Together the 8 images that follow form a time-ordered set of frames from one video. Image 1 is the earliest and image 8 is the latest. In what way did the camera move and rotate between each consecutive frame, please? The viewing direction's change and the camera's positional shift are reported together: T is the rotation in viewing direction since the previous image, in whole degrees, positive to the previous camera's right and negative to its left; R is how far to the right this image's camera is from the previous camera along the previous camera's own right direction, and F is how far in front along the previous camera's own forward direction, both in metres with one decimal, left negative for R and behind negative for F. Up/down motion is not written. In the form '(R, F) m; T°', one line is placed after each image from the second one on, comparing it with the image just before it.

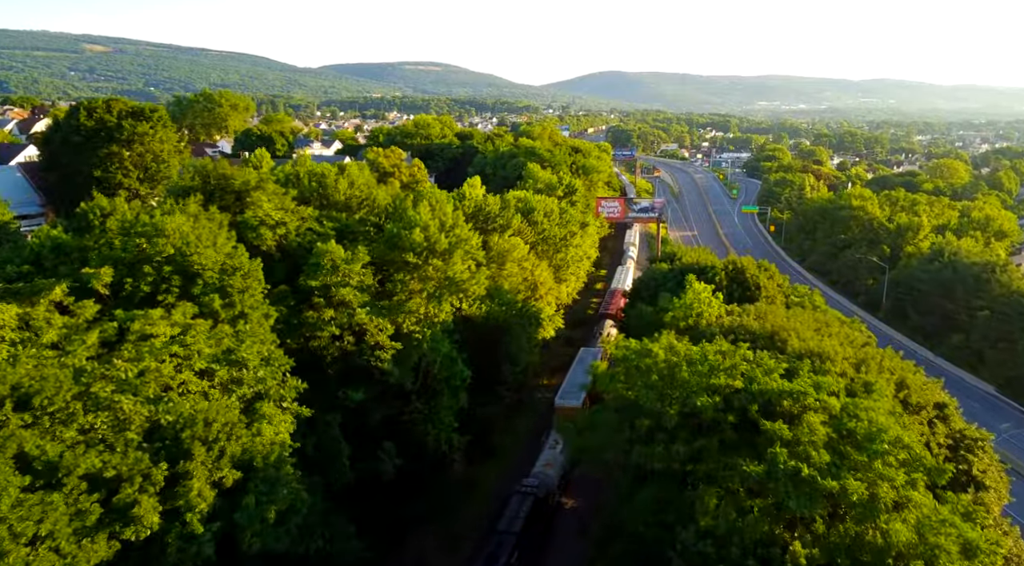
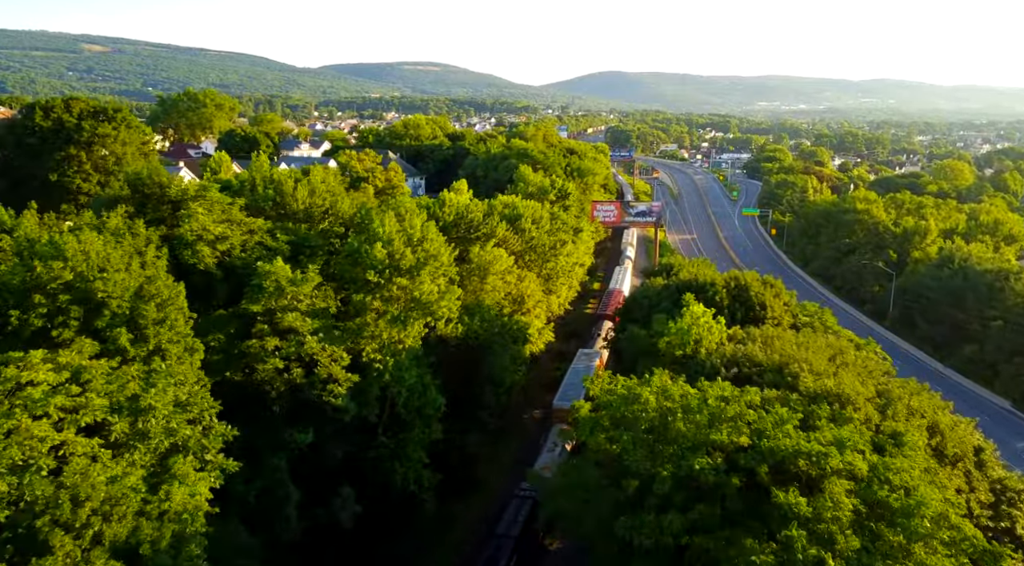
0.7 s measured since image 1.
(+0.7, +3.0) m; 0°
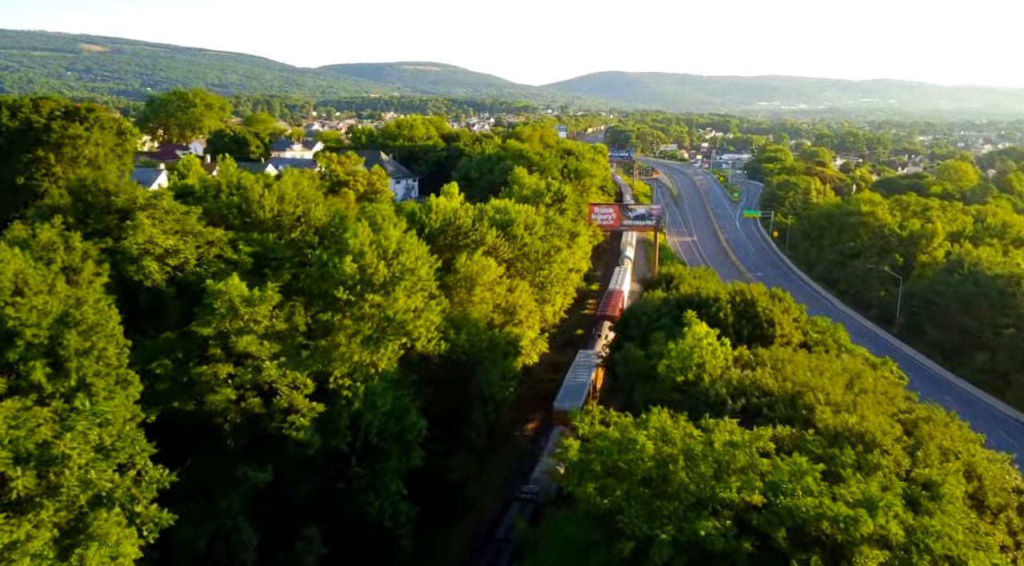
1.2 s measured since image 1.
(+0.4, +2.1) m; 0°
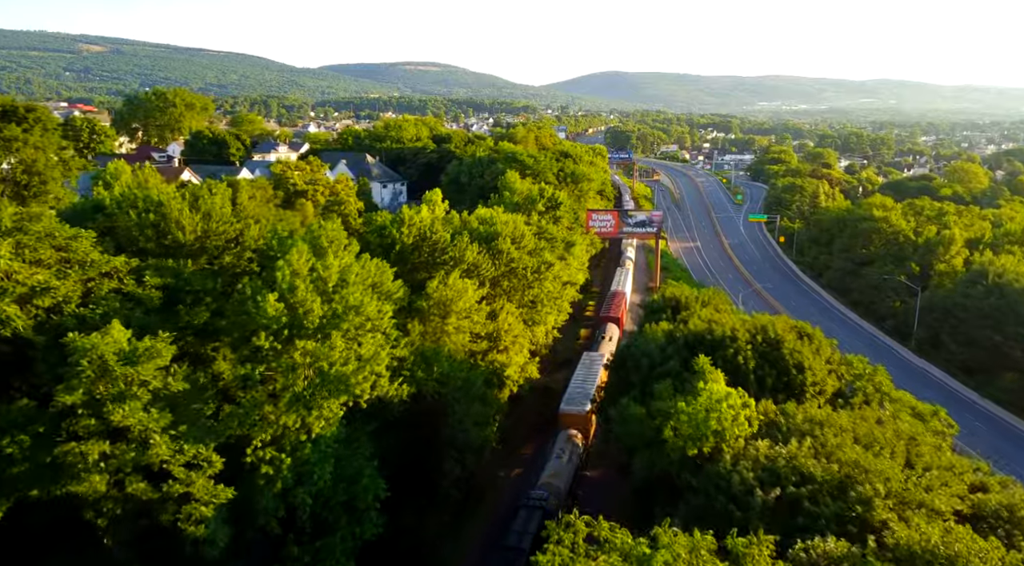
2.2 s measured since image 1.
(+0.6, +4.3) m; 0°
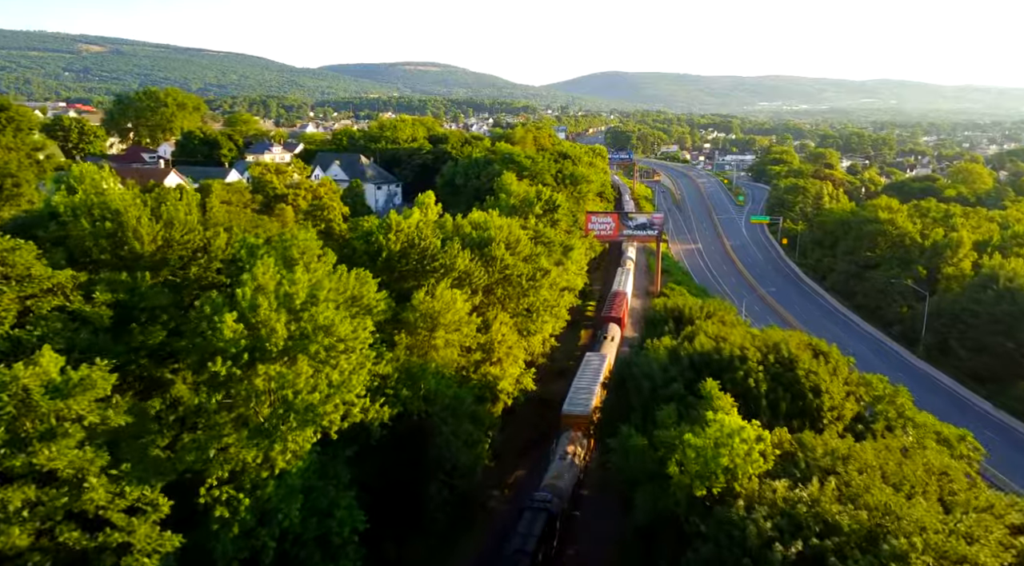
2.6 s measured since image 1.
(+0.2, +1.7) m; 0°
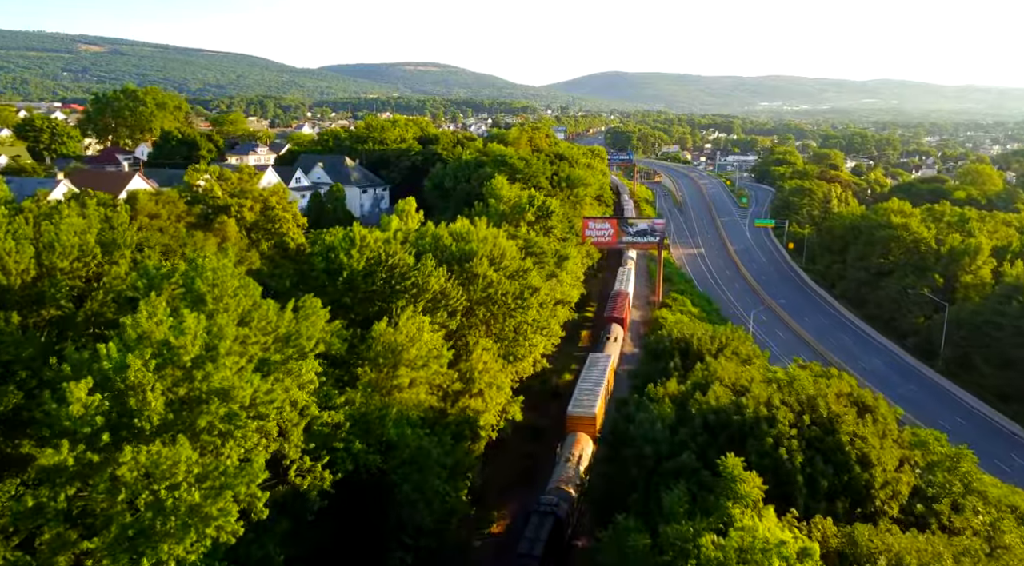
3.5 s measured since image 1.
(+0.6, +3.9) m; 0°
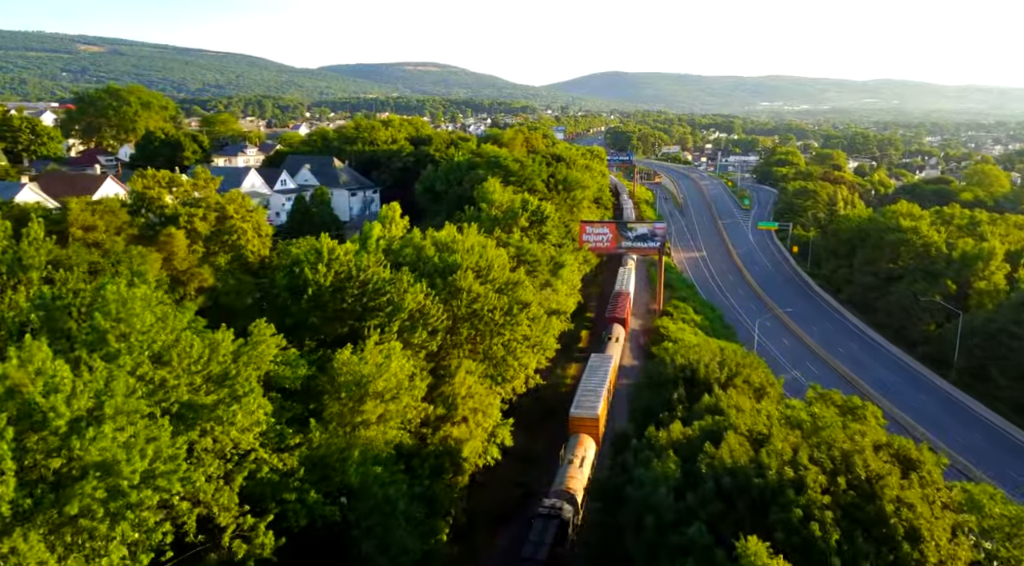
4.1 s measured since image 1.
(+0.4, +2.6) m; 0°
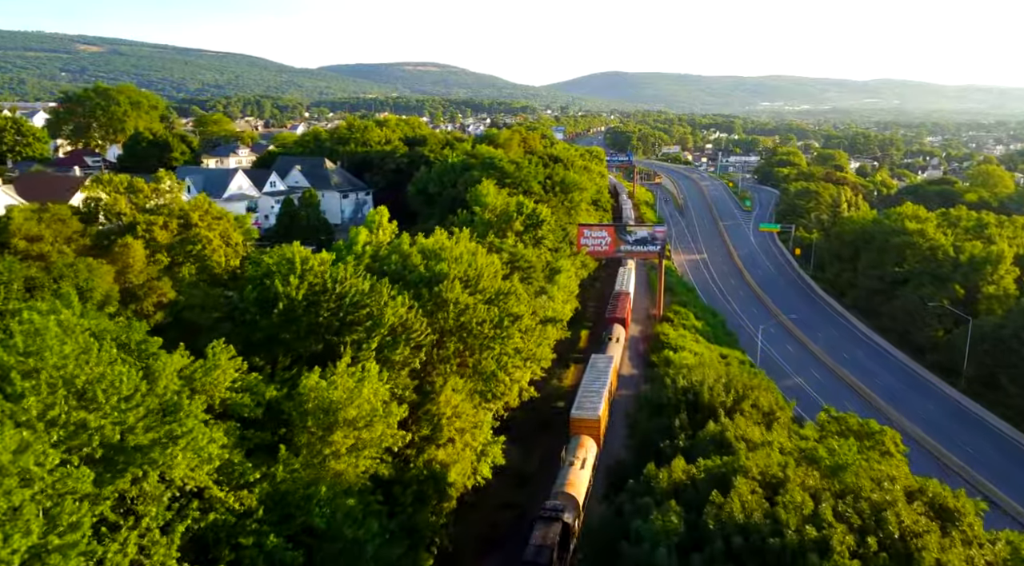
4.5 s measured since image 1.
(+0.3, +1.7) m; 0°
